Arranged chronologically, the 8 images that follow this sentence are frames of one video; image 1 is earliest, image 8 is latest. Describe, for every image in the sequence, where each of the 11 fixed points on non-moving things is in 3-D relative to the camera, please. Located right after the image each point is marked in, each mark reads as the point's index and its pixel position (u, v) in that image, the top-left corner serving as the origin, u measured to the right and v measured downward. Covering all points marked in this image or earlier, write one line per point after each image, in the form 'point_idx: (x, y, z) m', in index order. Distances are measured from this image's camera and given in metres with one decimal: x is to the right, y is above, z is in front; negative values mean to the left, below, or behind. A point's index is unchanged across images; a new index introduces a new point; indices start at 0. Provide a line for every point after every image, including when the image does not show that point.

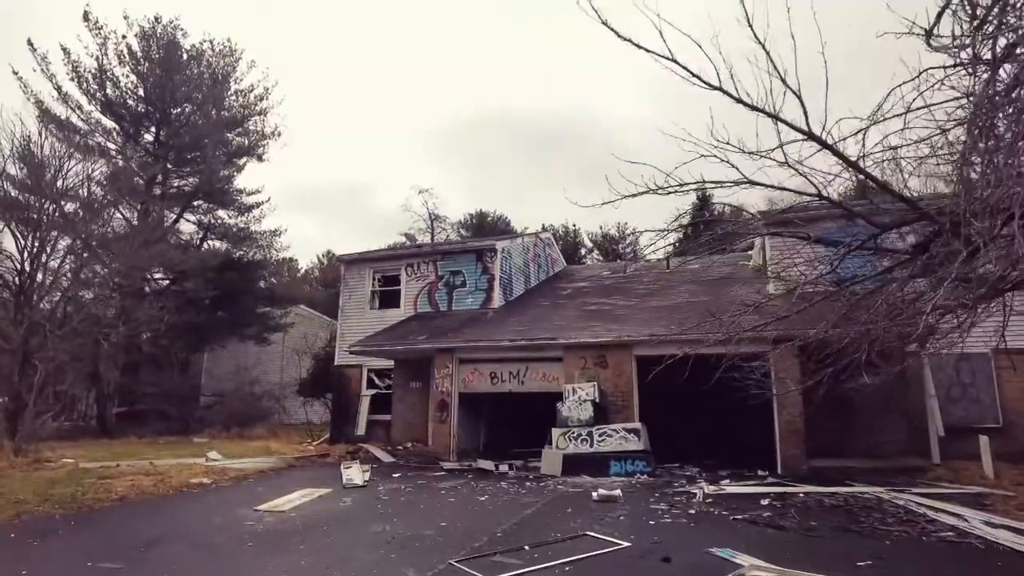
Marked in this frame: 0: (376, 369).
0: (-3.6, -2.2, +17.2) m
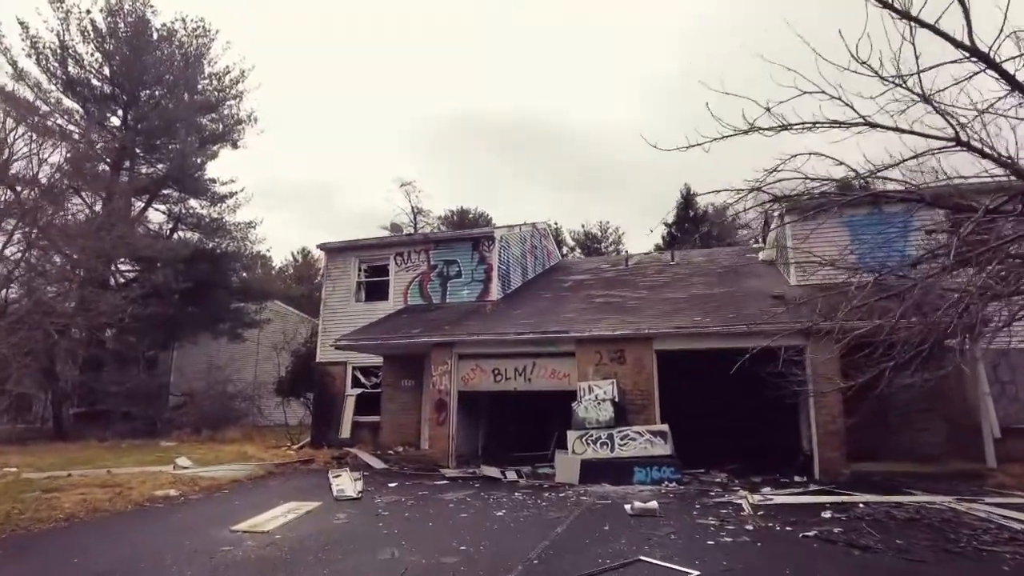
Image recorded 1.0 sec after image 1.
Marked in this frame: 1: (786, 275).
0: (-3.7, -1.9, +15.9) m
1: (+5.9, +0.3, +14.1) m
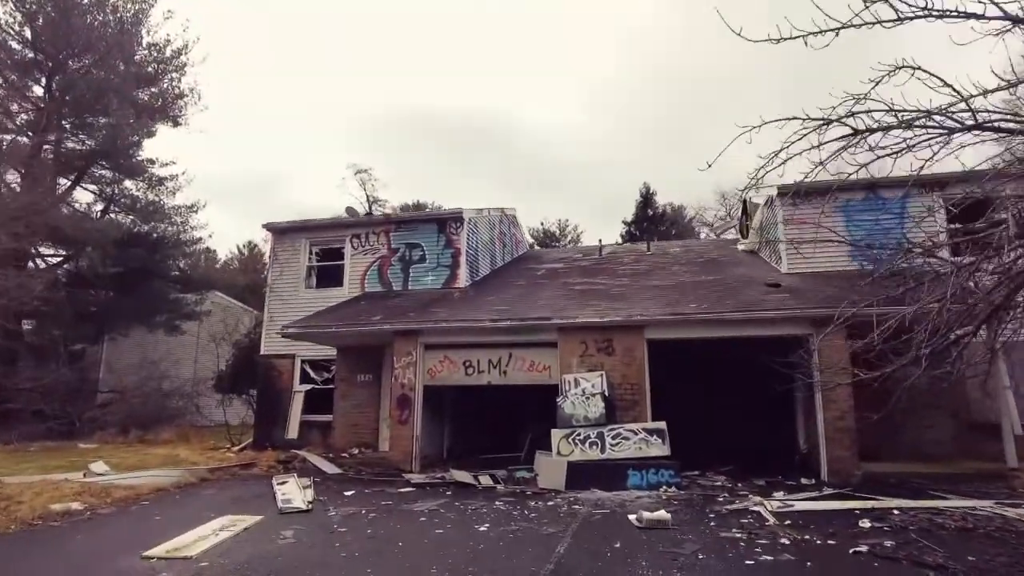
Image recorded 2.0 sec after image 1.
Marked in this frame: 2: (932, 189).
0: (-4.4, -1.6, +14.3) m
1: (+5.3, +0.5, +13.2) m
2: (+7.8, +1.8, +12.1) m
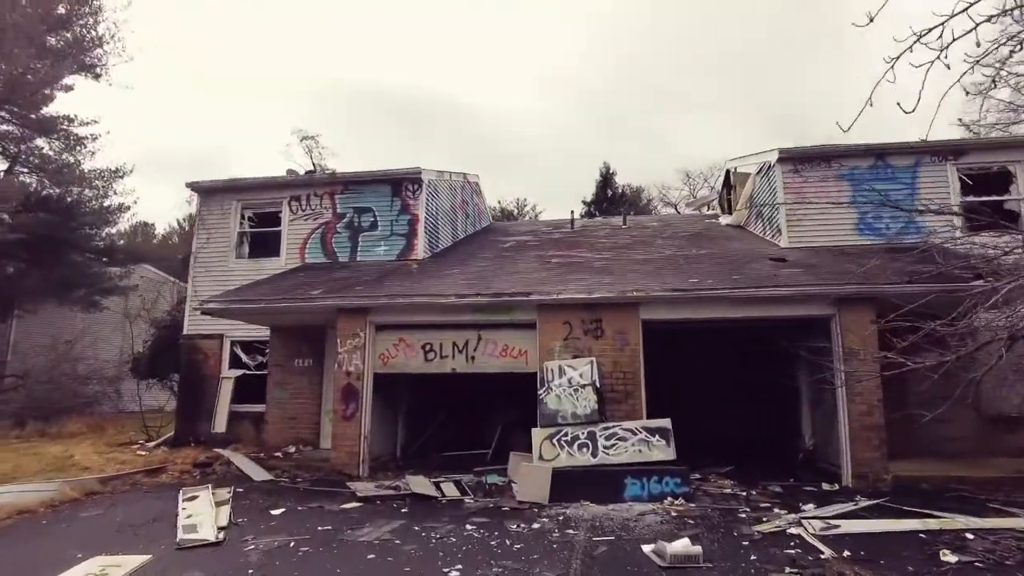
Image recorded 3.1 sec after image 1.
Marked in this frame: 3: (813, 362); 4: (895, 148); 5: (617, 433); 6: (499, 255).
0: (-5.1, -1.0, +12.4) m
1: (+4.7, +0.9, +11.9) m
2: (+7.3, +2.2, +10.9) m
3: (+4.3, -1.0, +9.1) m
4: (+6.4, +2.4, +10.9) m
5: (+1.2, -1.6, +7.1) m
6: (-0.2, +0.6, +12.0) m
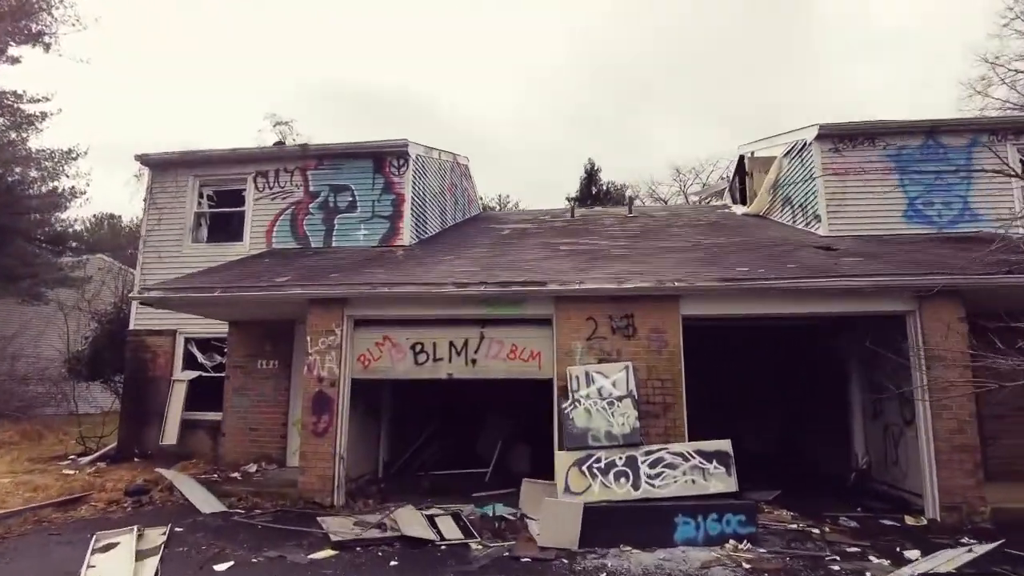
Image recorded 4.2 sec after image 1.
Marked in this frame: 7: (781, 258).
0: (-5.1, -0.8, +10.7) m
1: (+4.7, +1.0, +10.6) m
2: (+7.3, +2.2, +9.6) m
3: (+4.4, -0.9, +7.8) m
4: (+6.5, +2.4, +9.7) m
5: (+1.3, -1.5, +5.7) m
6: (-0.2, +0.8, +10.5) m
7: (+3.3, +0.4, +7.9) m
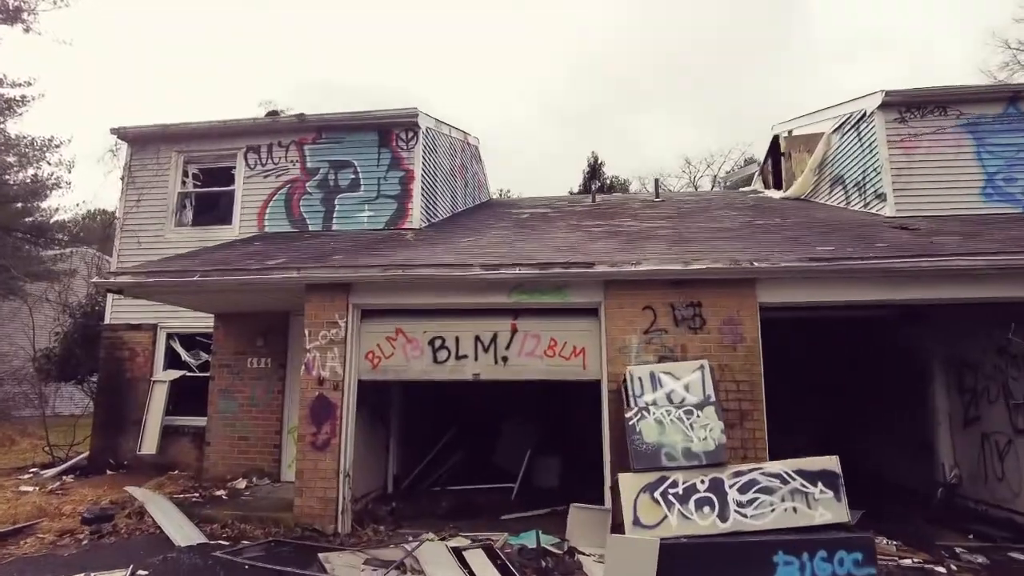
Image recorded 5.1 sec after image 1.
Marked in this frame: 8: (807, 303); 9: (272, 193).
0: (-4.8, -0.7, +9.5) m
1: (+5.0, +1.2, +9.4) m
2: (+7.7, +2.4, +8.5) m
3: (+4.7, -0.8, +6.6) m
4: (+6.8, +2.6, +8.5) m
5: (+1.7, -1.3, +4.5) m
6: (+0.1, +0.9, +9.3) m
7: (+3.6, +0.5, +6.7) m
8: (+2.6, -0.1, +5.7) m
9: (-3.5, +1.4, +9.6) m
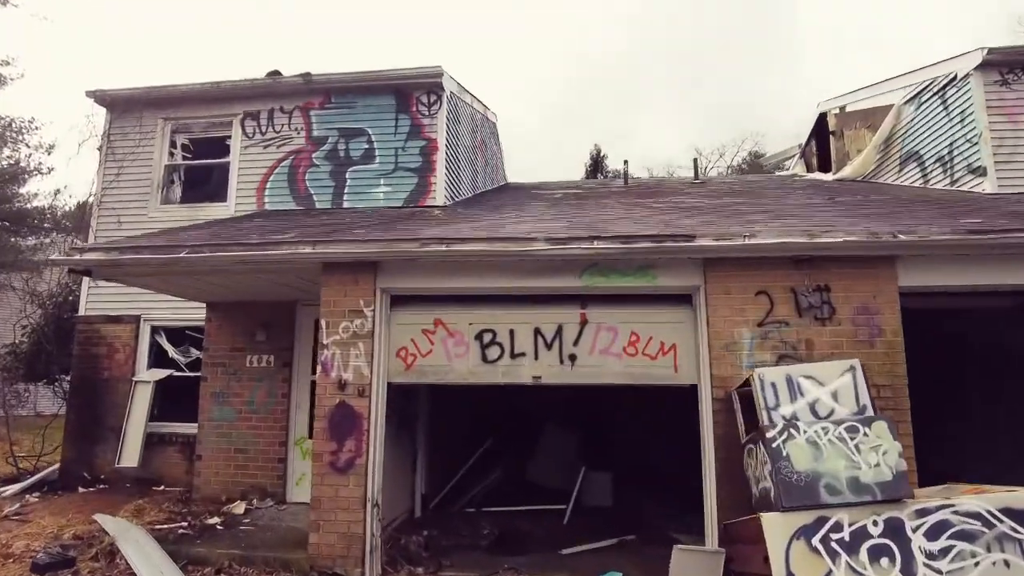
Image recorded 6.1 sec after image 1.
0: (-4.3, -0.5, +8.2) m
1: (+5.5, +1.3, +8.3) m
2: (+8.2, +2.5, +7.4) m
3: (+5.2, -0.6, +5.5) m
4: (+7.3, +2.7, +7.4) m
5: (+2.2, -1.2, +3.3) m
6: (+0.6, +1.1, +8.1) m
7: (+4.1, +0.6, +5.6) m
8: (+3.1, 0.0, +4.6) m
9: (-3.0, +1.6, +8.3) m
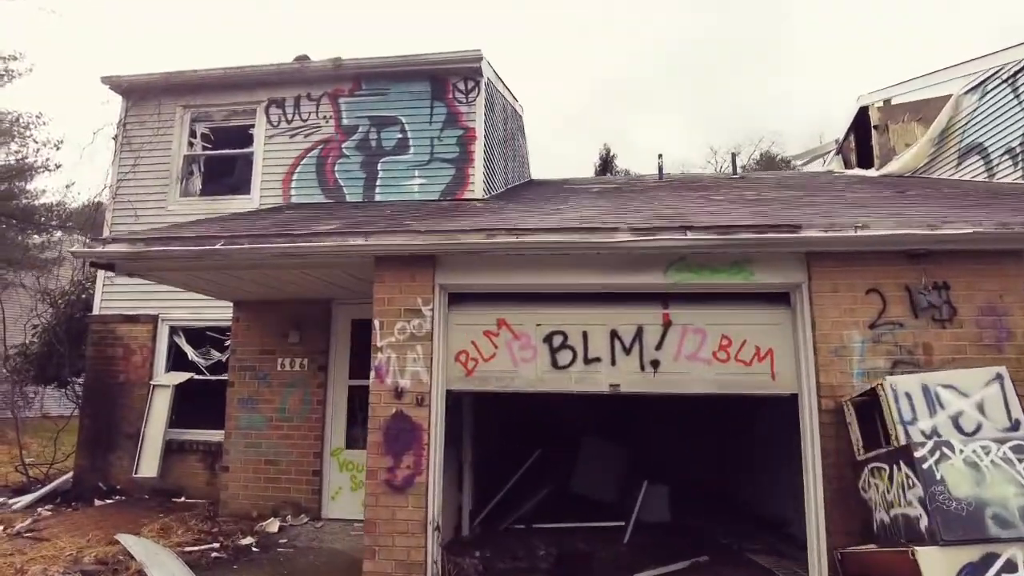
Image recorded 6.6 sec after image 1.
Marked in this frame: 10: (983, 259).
0: (-3.8, -0.5, +7.7) m
1: (+6.0, +1.3, +7.7) m
2: (+8.7, +2.5, +6.8) m
3: (+5.7, -0.6, +5.0) m
4: (+7.8, +2.7, +6.8) m
5: (+2.7, -1.2, +2.8) m
6: (+1.1, +1.1, +7.6) m
7: (+4.6, +0.7, +5.1) m
8: (+3.6, 0.0, +4.0) m
9: (-2.5, +1.6, +7.8) m
10: (+2.8, +0.2, +3.9) m
